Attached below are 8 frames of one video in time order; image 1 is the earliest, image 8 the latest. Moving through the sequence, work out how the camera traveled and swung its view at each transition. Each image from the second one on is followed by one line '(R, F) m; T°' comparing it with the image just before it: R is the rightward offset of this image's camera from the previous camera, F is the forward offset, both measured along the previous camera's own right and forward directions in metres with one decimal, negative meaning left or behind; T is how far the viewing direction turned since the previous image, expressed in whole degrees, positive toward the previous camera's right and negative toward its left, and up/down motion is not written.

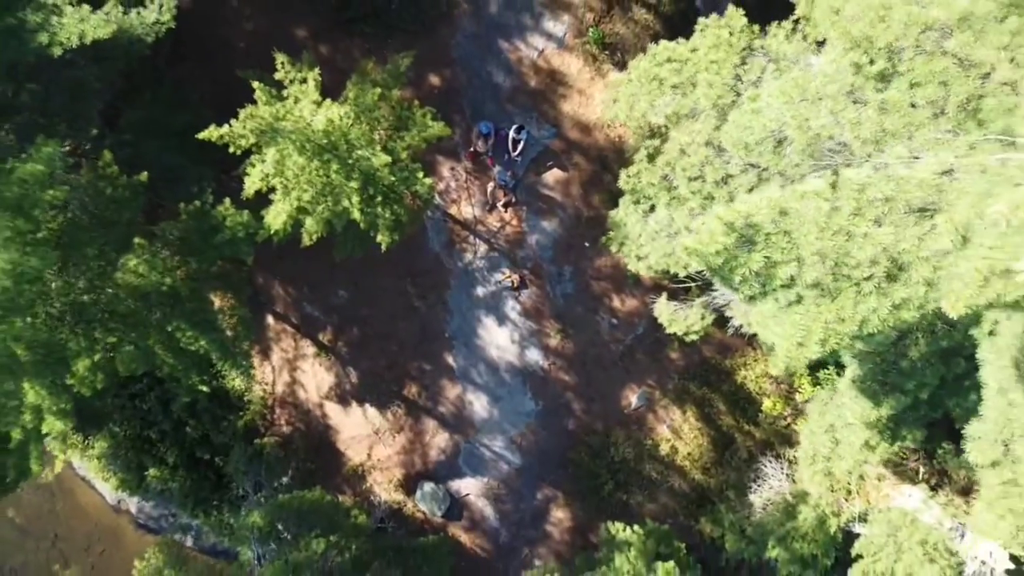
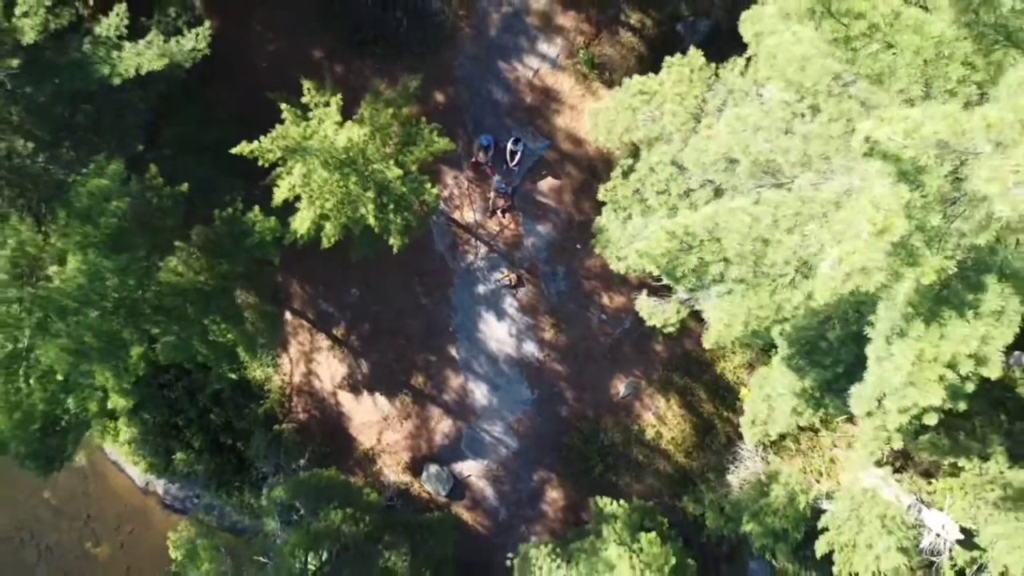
(0.0, -1.4) m; 0°
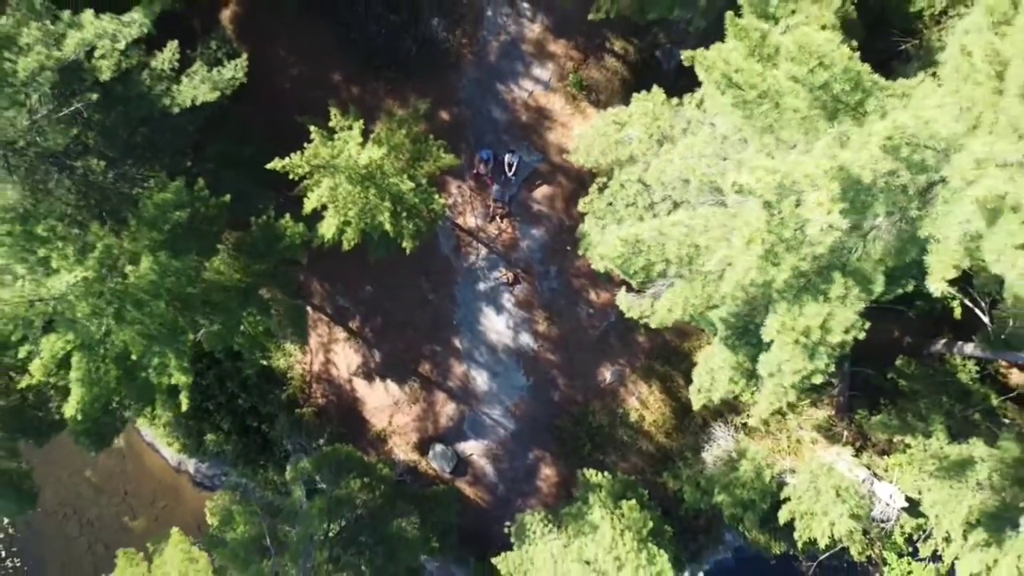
(+0.1, -1.9) m; 0°
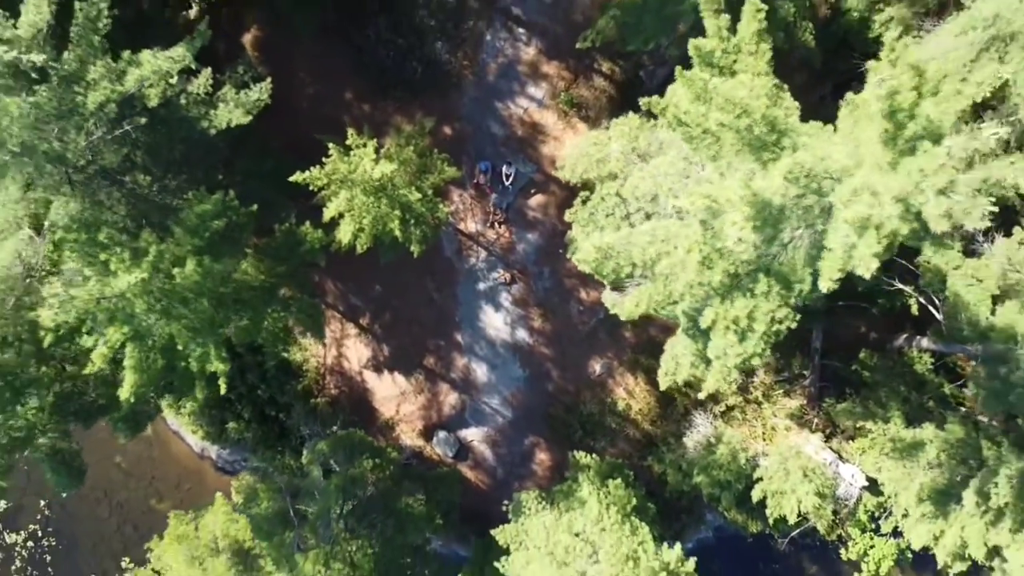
(+0.1, -1.7) m; 0°
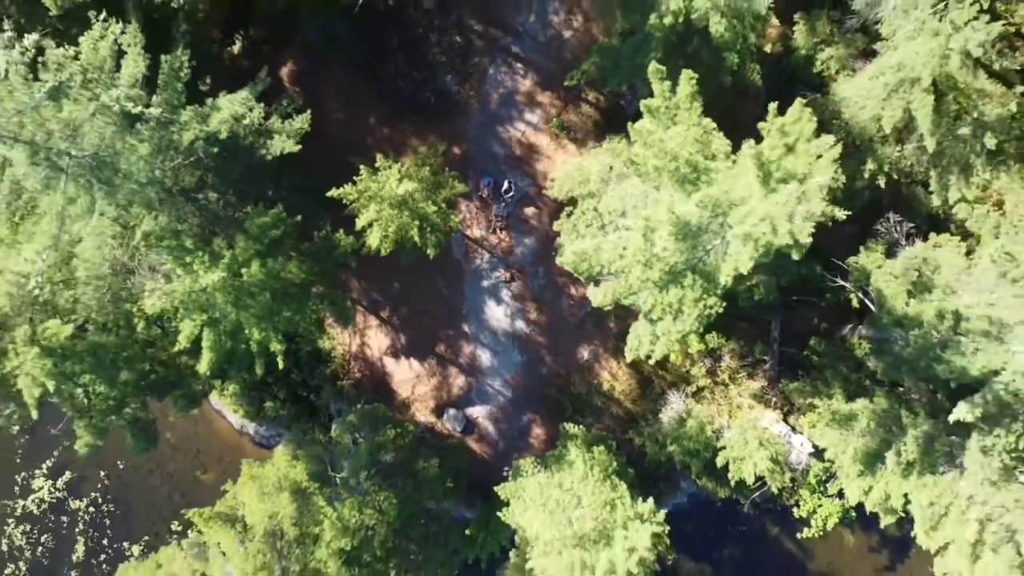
(0.0, -3.2) m; 0°
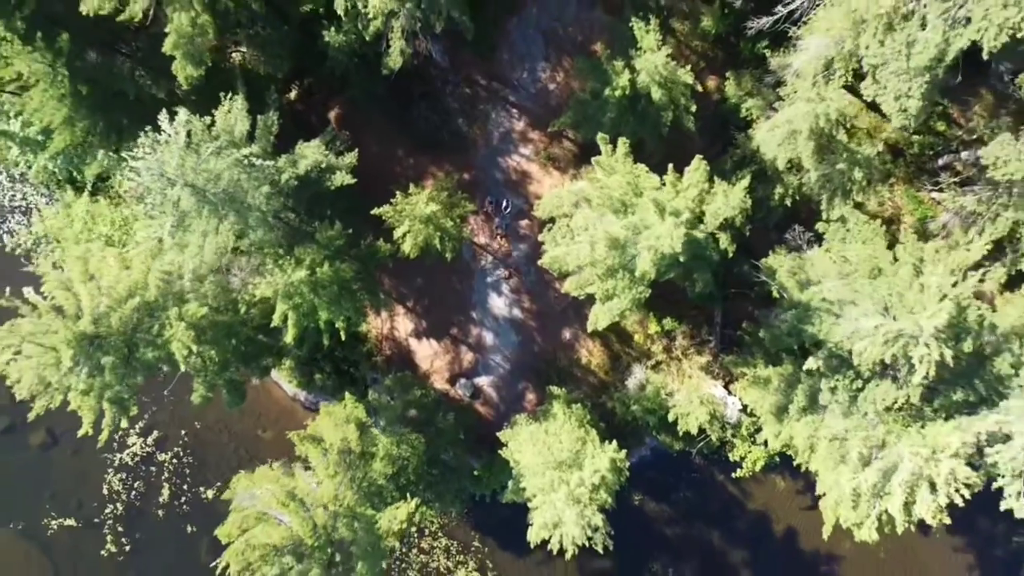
(+0.1, -6.4) m; 0°
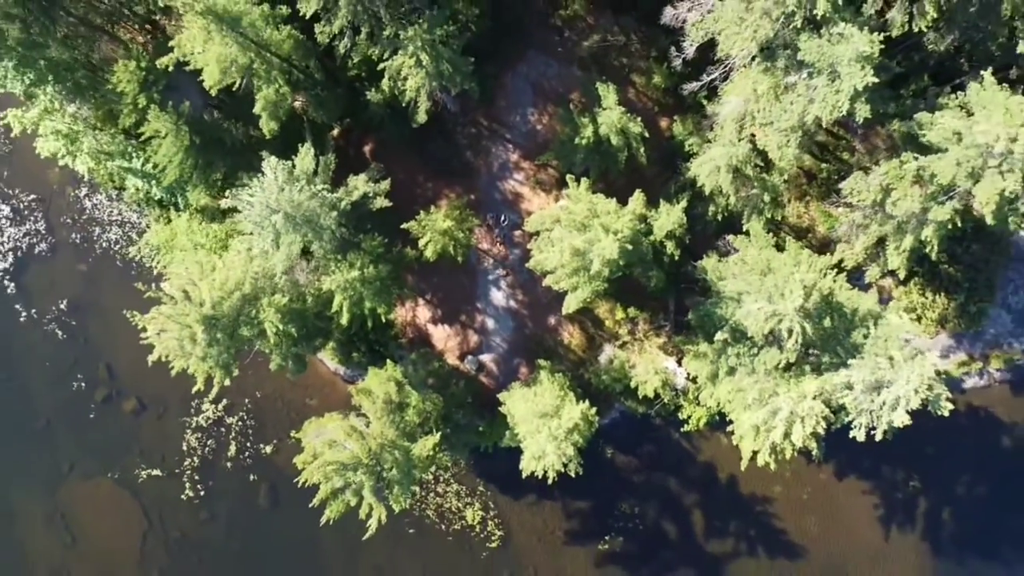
(+0.1, -8.0) m; 0°
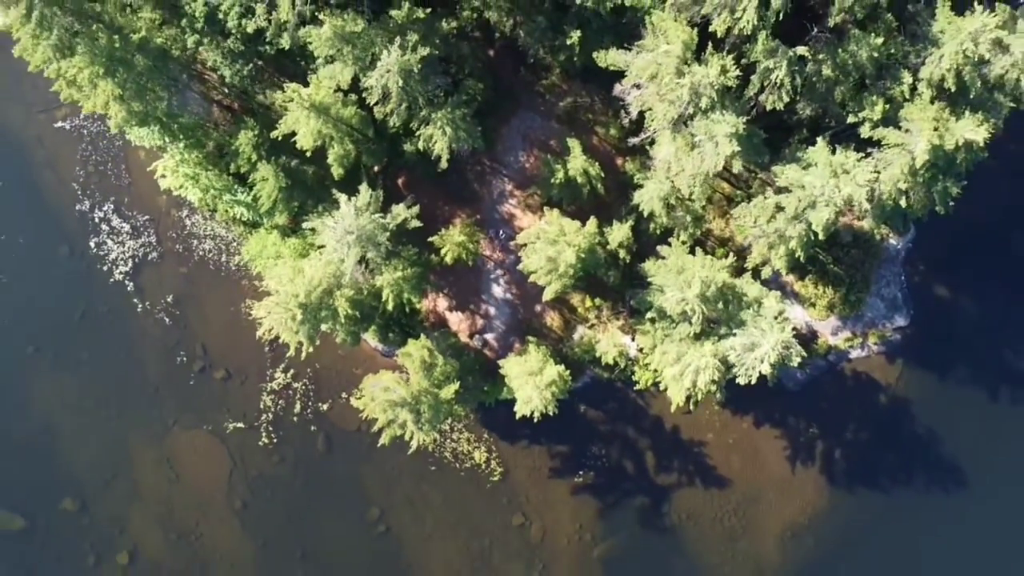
(+0.1, -12.9) m; 0°
